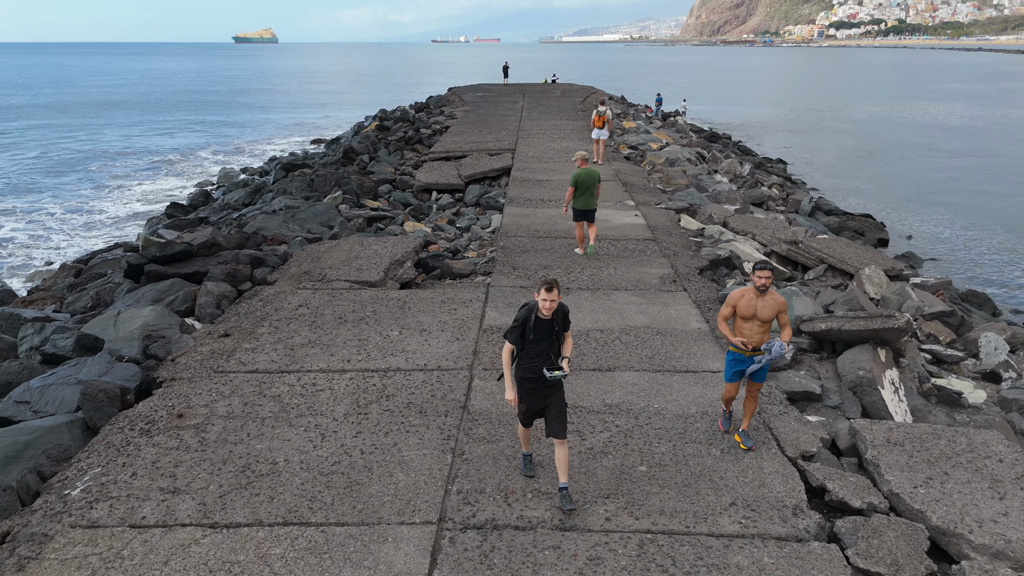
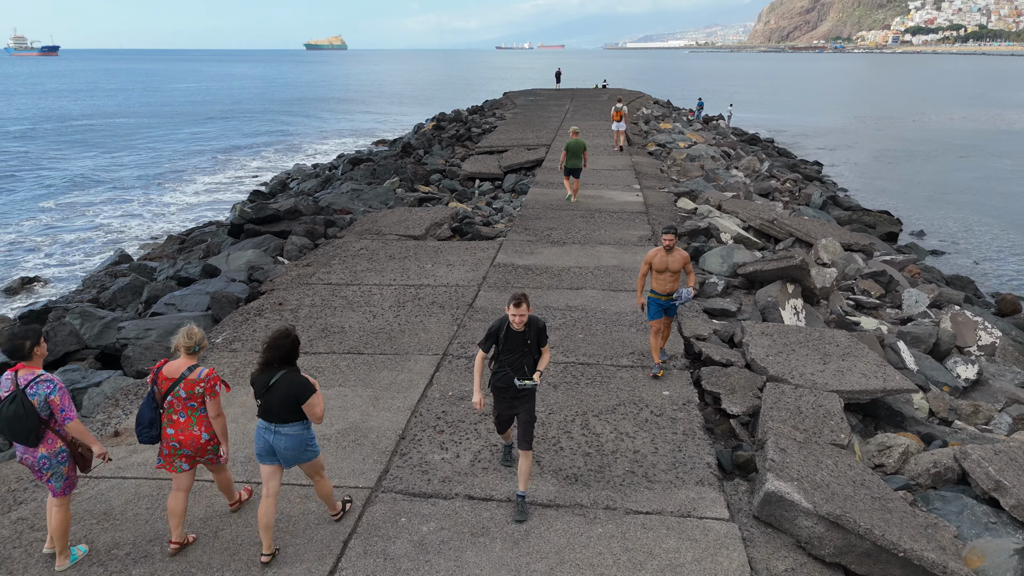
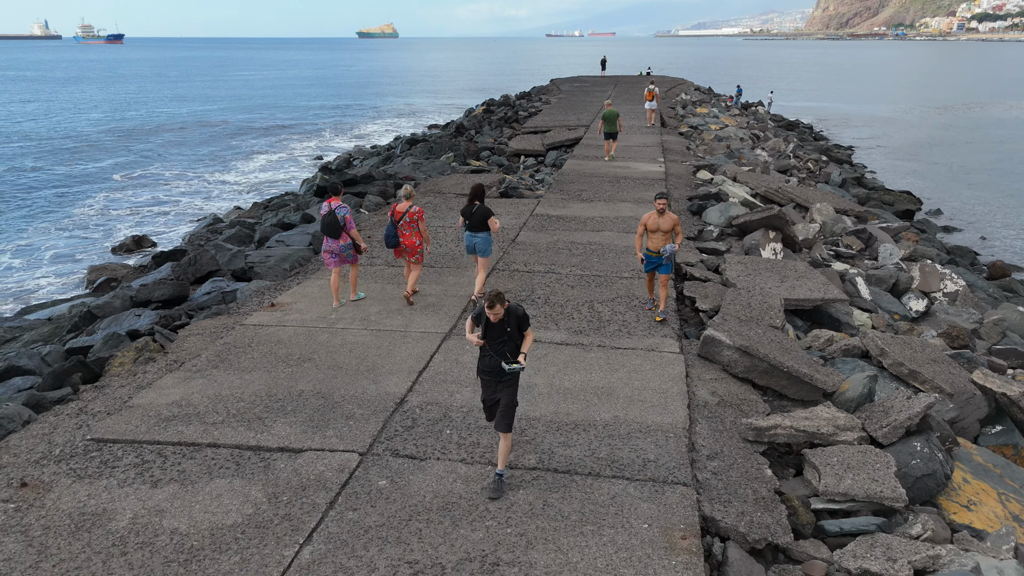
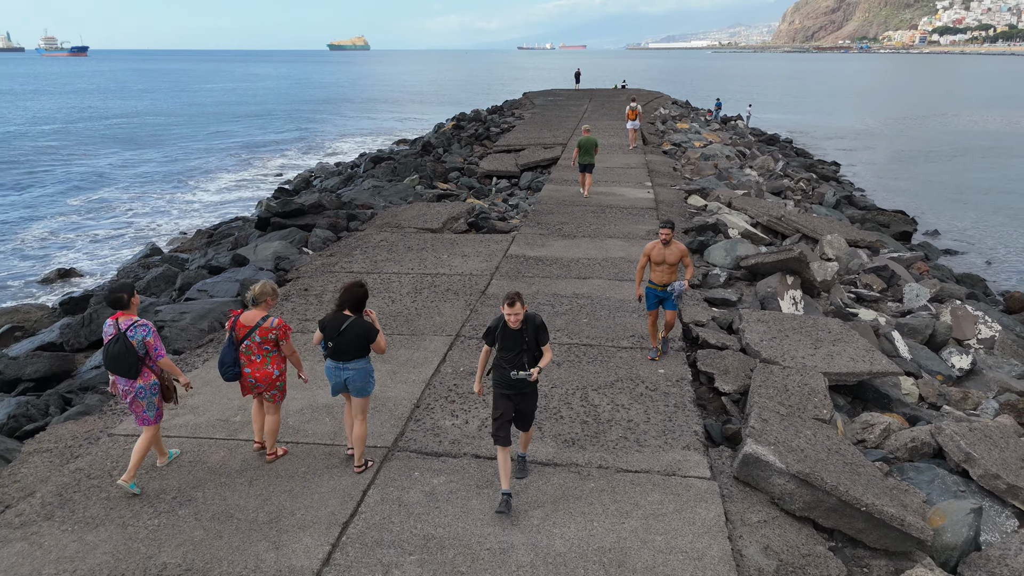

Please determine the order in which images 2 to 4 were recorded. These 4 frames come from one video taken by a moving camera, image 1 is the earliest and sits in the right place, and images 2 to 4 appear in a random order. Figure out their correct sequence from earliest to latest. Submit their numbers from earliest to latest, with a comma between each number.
2, 4, 3
